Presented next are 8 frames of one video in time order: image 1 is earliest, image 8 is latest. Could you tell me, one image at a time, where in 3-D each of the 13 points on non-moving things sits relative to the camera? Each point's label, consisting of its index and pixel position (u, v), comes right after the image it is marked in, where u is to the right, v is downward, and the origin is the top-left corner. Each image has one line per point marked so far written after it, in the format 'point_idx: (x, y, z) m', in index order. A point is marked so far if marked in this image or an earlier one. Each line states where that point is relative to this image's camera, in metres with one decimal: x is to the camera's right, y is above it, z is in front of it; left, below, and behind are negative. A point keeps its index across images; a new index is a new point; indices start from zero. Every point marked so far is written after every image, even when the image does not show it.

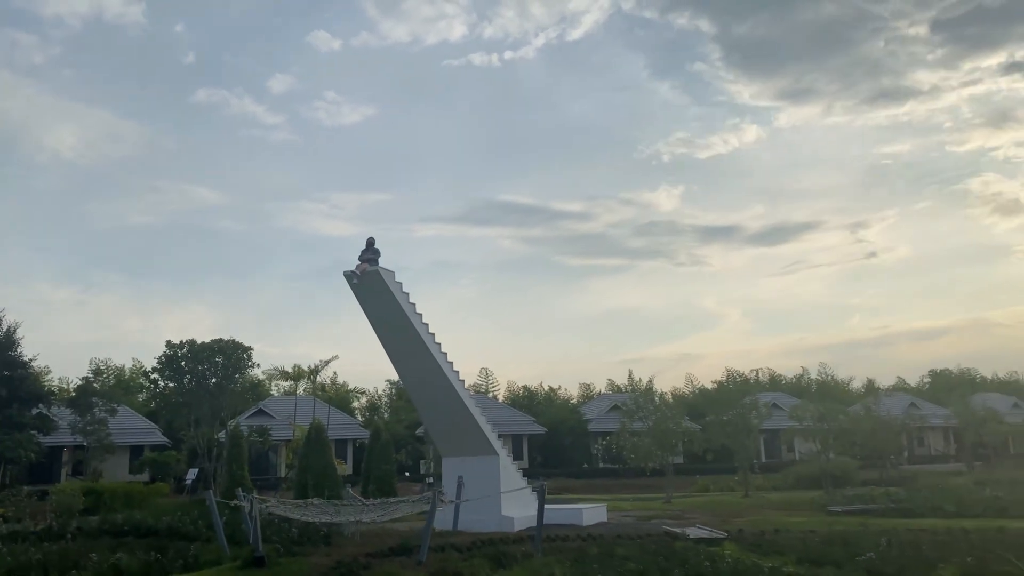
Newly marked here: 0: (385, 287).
0: (-2.3, 0.0, +15.5) m
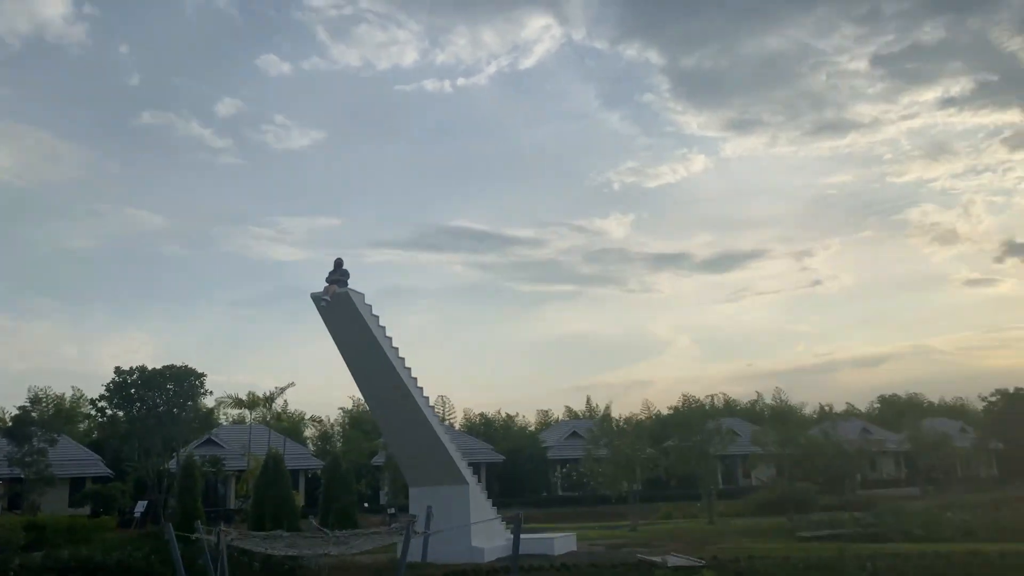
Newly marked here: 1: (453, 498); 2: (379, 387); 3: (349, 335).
0: (-2.8, -0.4, +15.0) m
1: (-1.3, -4.4, +17.3) m
2: (-2.6, -2.0, +16.1) m
3: (-3.1, -0.9, +15.5) m
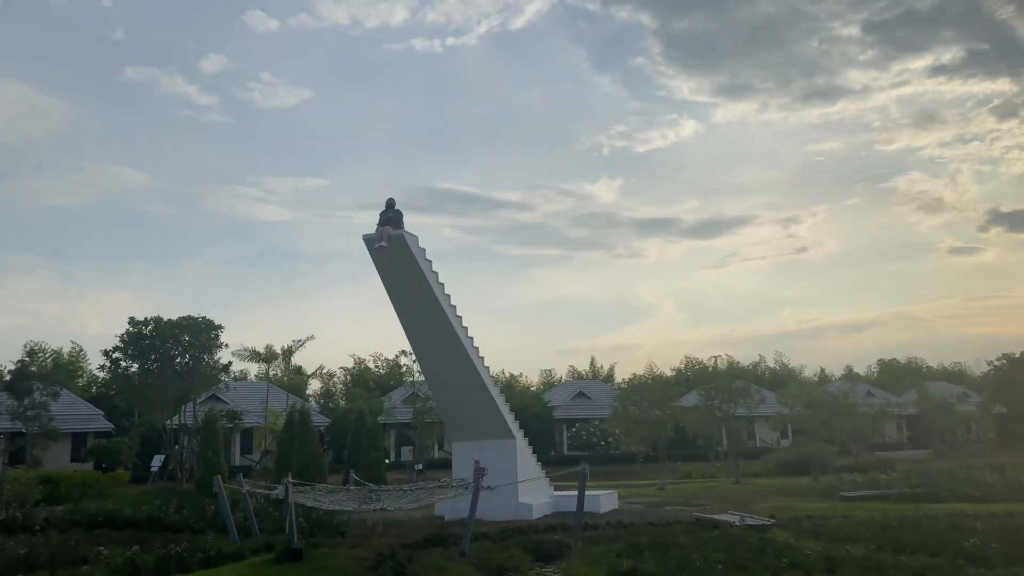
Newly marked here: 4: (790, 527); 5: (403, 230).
0: (-1.7, +0.6, +14.1) m
1: (-0.3, -3.4, +16.6) m
2: (-1.6, -0.9, +15.3) m
3: (-2.0, +0.1, +14.6) m
4: (+4.8, -4.1, +14.1) m
5: (-1.9, +1.0, +14.0) m
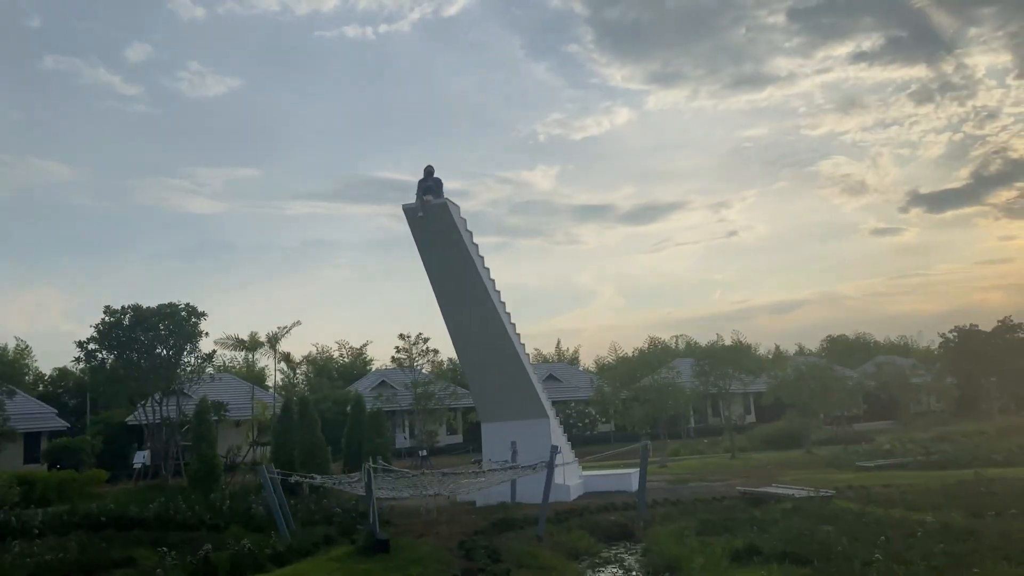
0: (-0.9, +1.0, +13.3) m
1: (+0.4, -2.8, +15.9) m
2: (-0.8, -0.5, +14.5) m
3: (-1.2, +0.6, +13.7) m
4: (+5.6, -3.5, +13.8) m
5: (-1.1, +1.4, +13.1) m
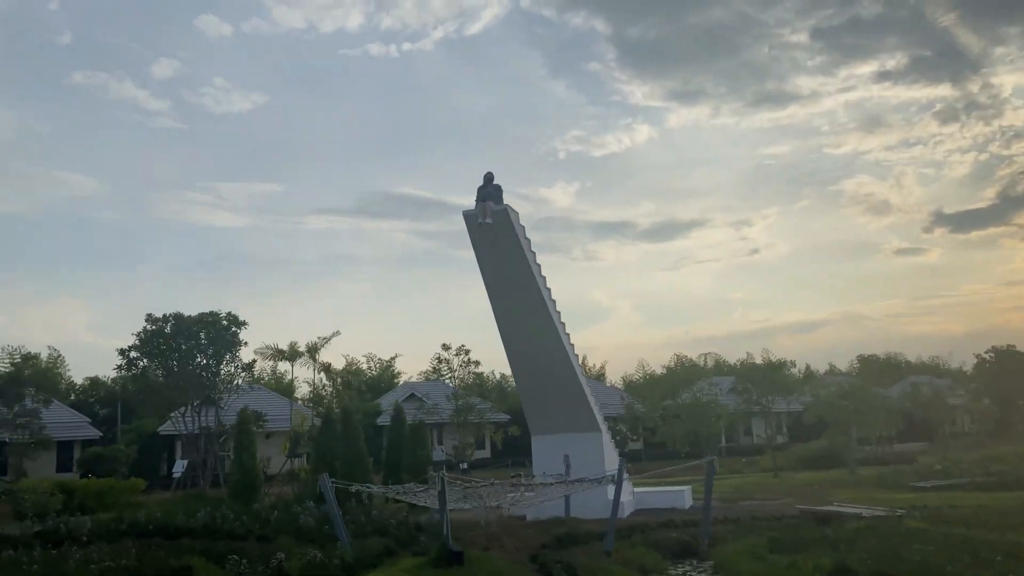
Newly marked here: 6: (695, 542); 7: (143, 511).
0: (0.0, +0.9, +13.1) m
1: (+1.4, -3.0, +15.6) m
2: (+0.2, -0.6, +14.3) m
3: (-0.2, +0.4, +13.5) m
4: (+6.6, -3.7, +13.3) m
5: (-0.1, +1.3, +12.9) m
6: (+2.7, -3.9, +12.4) m
7: (-8.4, -5.1, +18.8) m
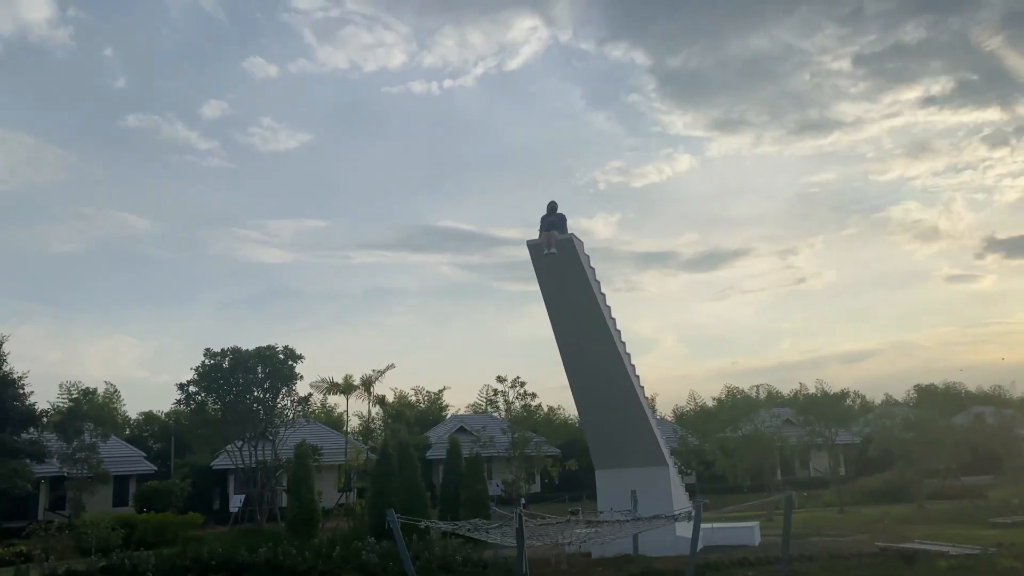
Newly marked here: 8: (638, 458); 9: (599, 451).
0: (+1.1, +0.4, +12.9) m
1: (+2.5, -3.6, +15.2) m
2: (+1.3, -1.2, +14.0) m
3: (+0.8, -0.1, +13.3) m
4: (+7.7, -4.1, +12.6) m
5: (+0.9, +0.8, +12.8) m
6: (+3.8, -4.3, +11.9) m
7: (-7.0, -5.9, +18.8) m
8: (+2.3, -3.1, +15.2) m
9: (+1.6, -3.1, +15.3) m
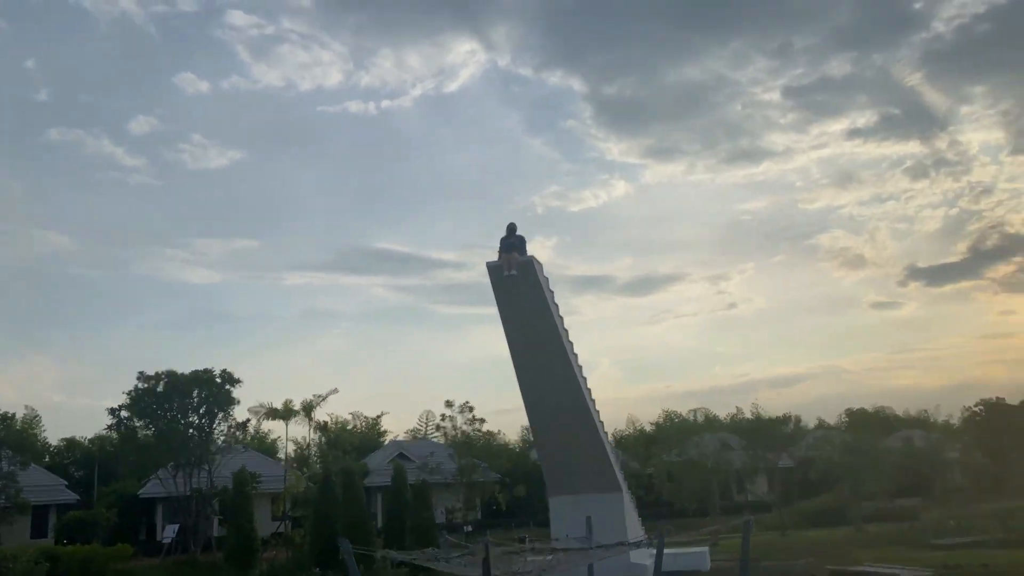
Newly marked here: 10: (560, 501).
0: (+0.4, +0.1, +12.7) m
1: (+1.7, -4.0, +15.0) m
2: (+0.5, -1.6, +13.8) m
3: (+0.1, -0.4, +13.1) m
4: (+7.0, -4.5, +12.8) m
5: (+0.3, +0.5, +12.6) m
6: (+3.2, -4.6, +11.8) m
7: (-8.1, -6.3, +17.8) m
8: (+1.5, -3.6, +15.0) m
9: (+0.8, -3.5, +15.0) m
10: (+0.9, -3.9, +15.2) m
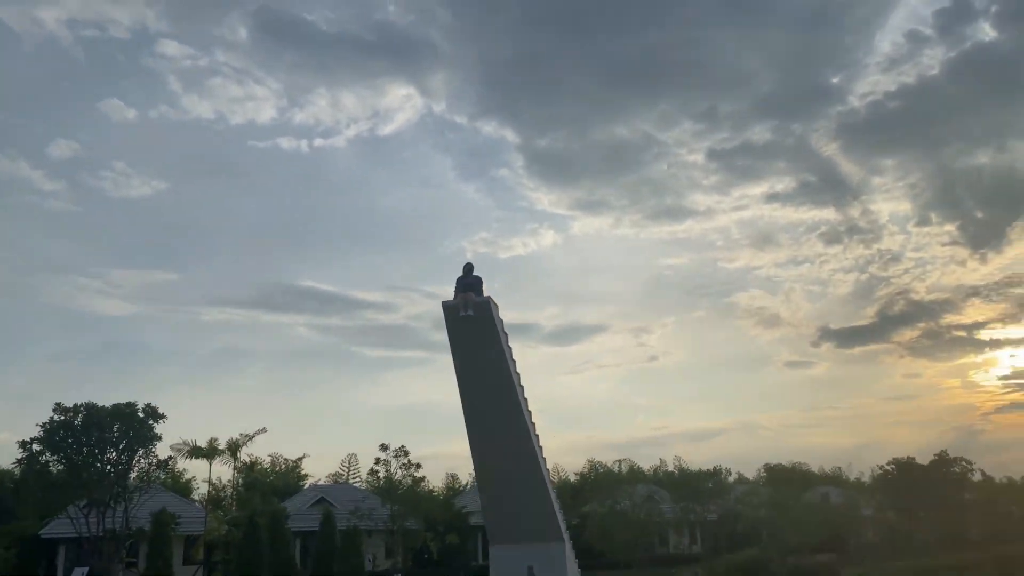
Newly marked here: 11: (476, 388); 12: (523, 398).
0: (-0.3, -0.6, +12.6) m
1: (+0.6, -4.9, +14.7) m
2: (-0.3, -2.3, +13.6) m
3: (-0.6, -1.1, +12.9) m
4: (+6.1, -5.5, +13.0) m
5: (-0.4, -0.2, +12.5) m
6: (+2.3, -5.4, +11.7) m
7: (-9.5, -6.8, +16.5) m
8: (+0.4, -4.4, +14.7) m
9: (-0.3, -4.3, +14.7) m
10: (-0.2, -4.7, +14.9) m
11: (-0.6, -1.6, +13.3) m
12: (+0.2, -1.8, +13.5) m
